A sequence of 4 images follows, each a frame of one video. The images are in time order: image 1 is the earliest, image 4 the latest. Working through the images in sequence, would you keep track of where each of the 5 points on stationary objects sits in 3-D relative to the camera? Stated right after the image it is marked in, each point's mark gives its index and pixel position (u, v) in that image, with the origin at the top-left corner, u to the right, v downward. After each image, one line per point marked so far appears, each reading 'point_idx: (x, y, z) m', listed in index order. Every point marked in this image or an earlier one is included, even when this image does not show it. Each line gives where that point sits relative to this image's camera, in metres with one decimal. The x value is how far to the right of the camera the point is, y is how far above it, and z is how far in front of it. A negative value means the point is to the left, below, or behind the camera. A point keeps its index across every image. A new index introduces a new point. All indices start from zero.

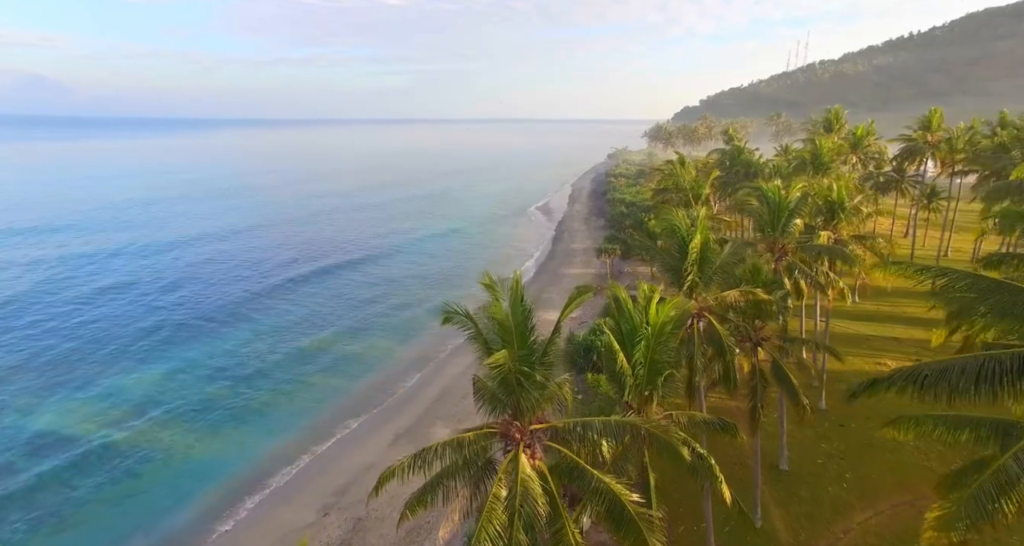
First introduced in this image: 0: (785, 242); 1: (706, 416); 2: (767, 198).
0: (+9.5, +1.1, +19.4) m
1: (+4.2, -3.1, +12.0) m
2: (+8.9, +2.6, +19.4) m
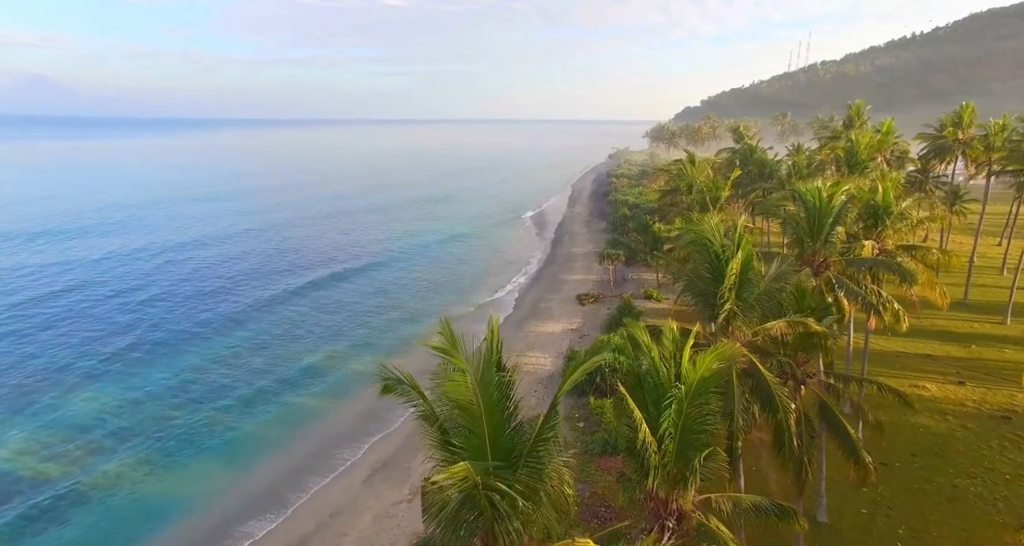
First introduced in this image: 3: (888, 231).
0: (+9.2, +0.5, +16.4) m
1: (+3.9, -3.6, +9.0) m
2: (+8.6, +2.0, +16.4) m
3: (+12.2, +1.3, +18.1) m
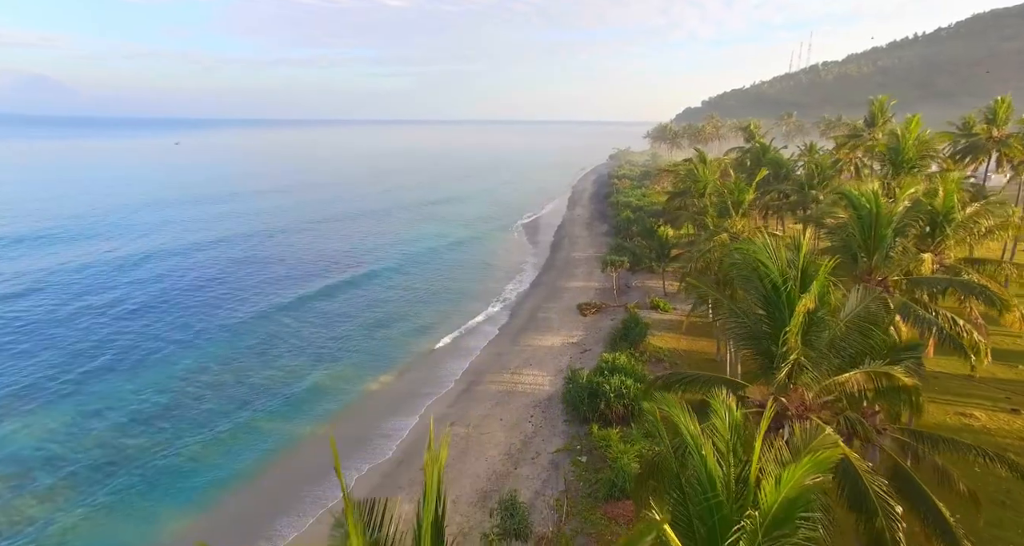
0: (+9.0, 0.0, +13.5) m
1: (+3.6, -4.1, +6.1) m
2: (+8.4, +1.5, +13.5) m
3: (+11.9, +0.8, +15.3) m
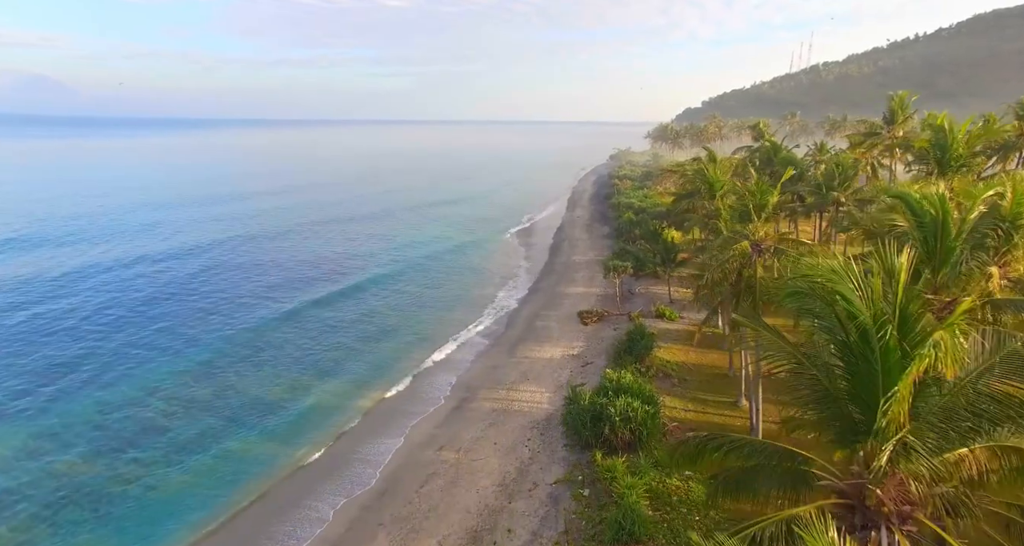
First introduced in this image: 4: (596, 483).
0: (+8.8, -0.4, +11.2) m
1: (+3.4, -4.5, +3.8) m
2: (+8.2, +1.1, +11.3) m
3: (+11.7, +0.4, +13.0) m
4: (+2.9, -7.3, +19.5) m
